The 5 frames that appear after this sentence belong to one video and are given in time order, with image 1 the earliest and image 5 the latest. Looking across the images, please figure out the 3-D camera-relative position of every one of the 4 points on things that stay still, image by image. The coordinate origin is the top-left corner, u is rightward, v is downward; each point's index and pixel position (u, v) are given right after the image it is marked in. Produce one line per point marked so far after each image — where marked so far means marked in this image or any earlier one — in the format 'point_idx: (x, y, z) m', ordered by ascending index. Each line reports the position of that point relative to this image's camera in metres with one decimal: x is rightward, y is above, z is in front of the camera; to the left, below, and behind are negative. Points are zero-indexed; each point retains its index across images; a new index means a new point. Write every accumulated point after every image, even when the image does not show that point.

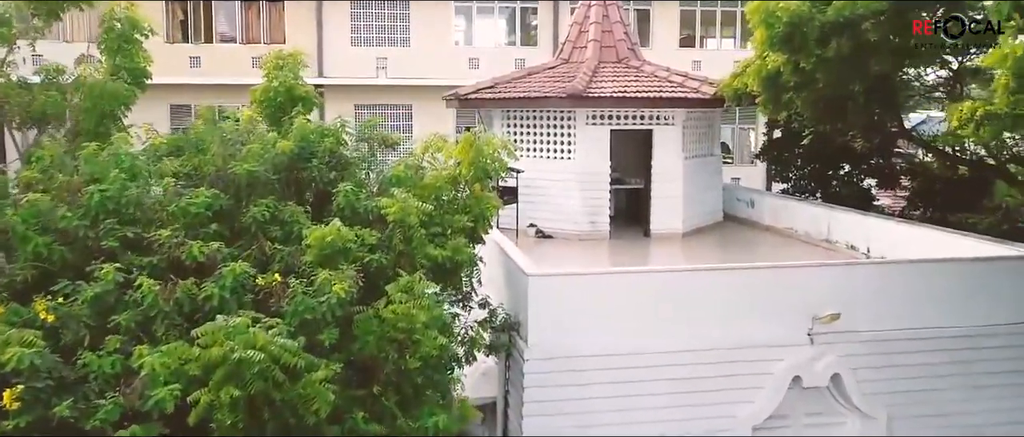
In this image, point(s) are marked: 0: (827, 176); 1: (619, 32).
0: (+4.8, +0.6, +13.8) m
1: (+1.6, +2.7, +13.3) m
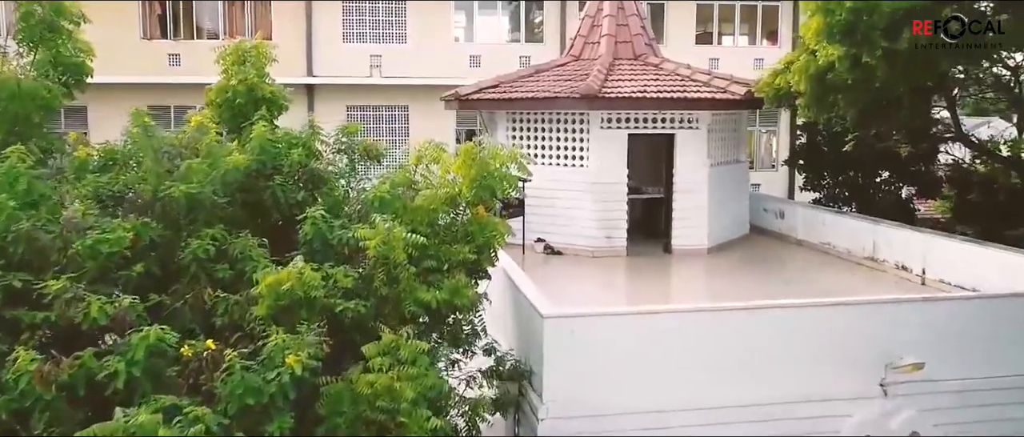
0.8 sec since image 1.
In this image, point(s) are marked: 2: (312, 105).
0: (+4.8, +0.5, +12.5) m
1: (+1.6, +2.6, +12.1) m
2: (-3.5, +2.0, +16.1) m
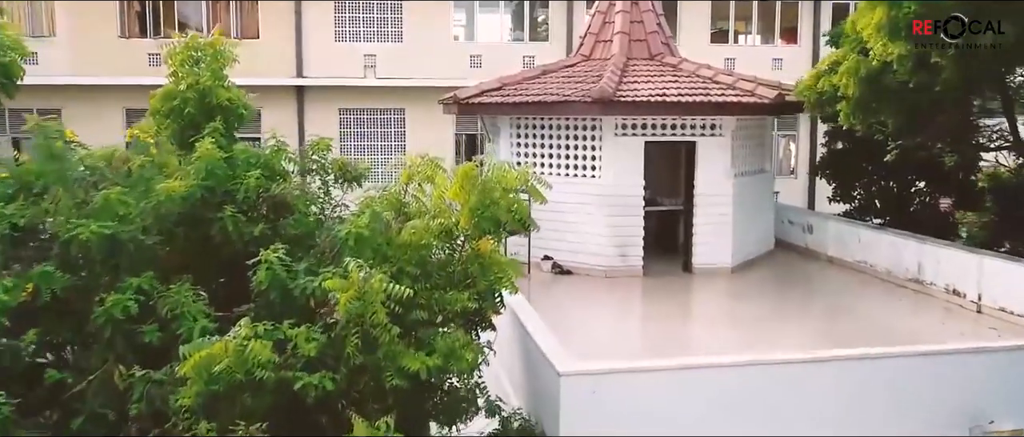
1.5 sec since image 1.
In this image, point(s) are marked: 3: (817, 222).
0: (+4.9, +0.3, +11.5) m
1: (+1.7, +2.4, +11.1) m
2: (-3.5, +1.8, +15.1) m
3: (+3.7, 0.0, +11.2) m
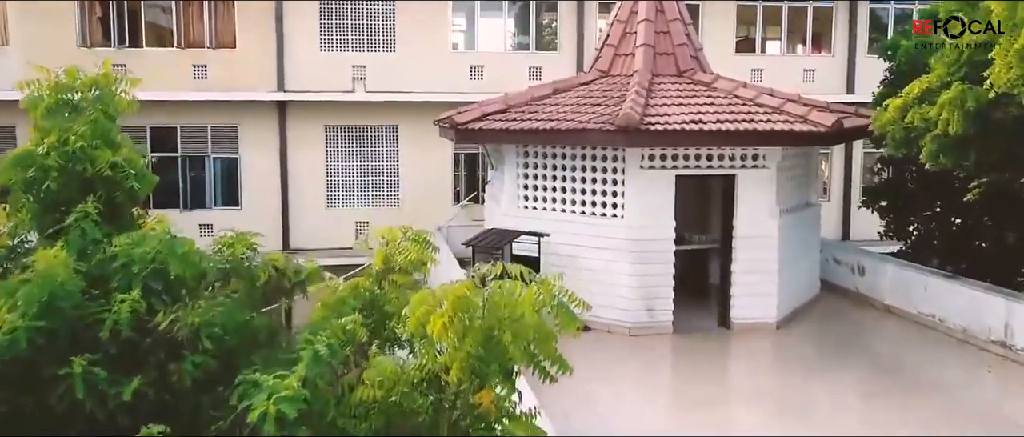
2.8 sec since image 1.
0: (+4.9, -0.1, +10.0) m
1: (+1.8, +1.9, +9.6) m
2: (-3.4, +1.4, +13.6) m
3: (+3.8, -0.5, +9.7) m
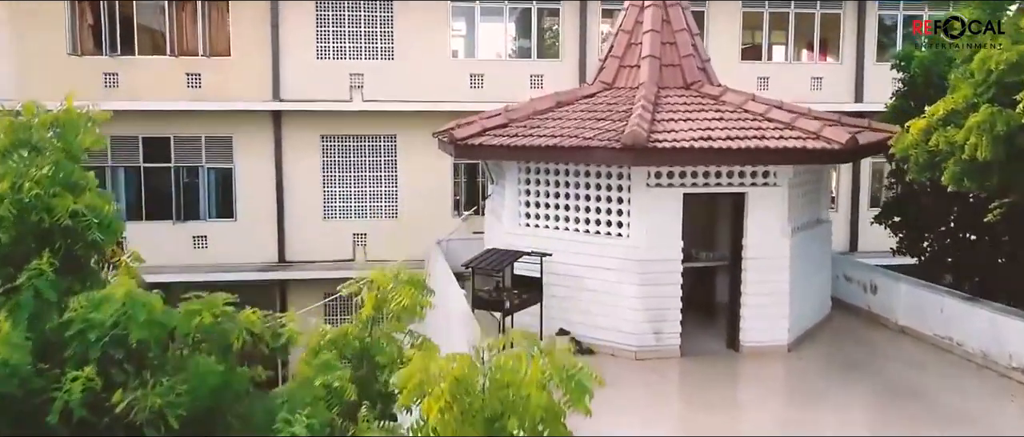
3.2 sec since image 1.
0: (+5.0, -0.3, +9.7) m
1: (+1.8, +1.8, +9.3) m
2: (-3.4, +1.2, +13.3) m
3: (+3.8, -0.7, +9.4) m
